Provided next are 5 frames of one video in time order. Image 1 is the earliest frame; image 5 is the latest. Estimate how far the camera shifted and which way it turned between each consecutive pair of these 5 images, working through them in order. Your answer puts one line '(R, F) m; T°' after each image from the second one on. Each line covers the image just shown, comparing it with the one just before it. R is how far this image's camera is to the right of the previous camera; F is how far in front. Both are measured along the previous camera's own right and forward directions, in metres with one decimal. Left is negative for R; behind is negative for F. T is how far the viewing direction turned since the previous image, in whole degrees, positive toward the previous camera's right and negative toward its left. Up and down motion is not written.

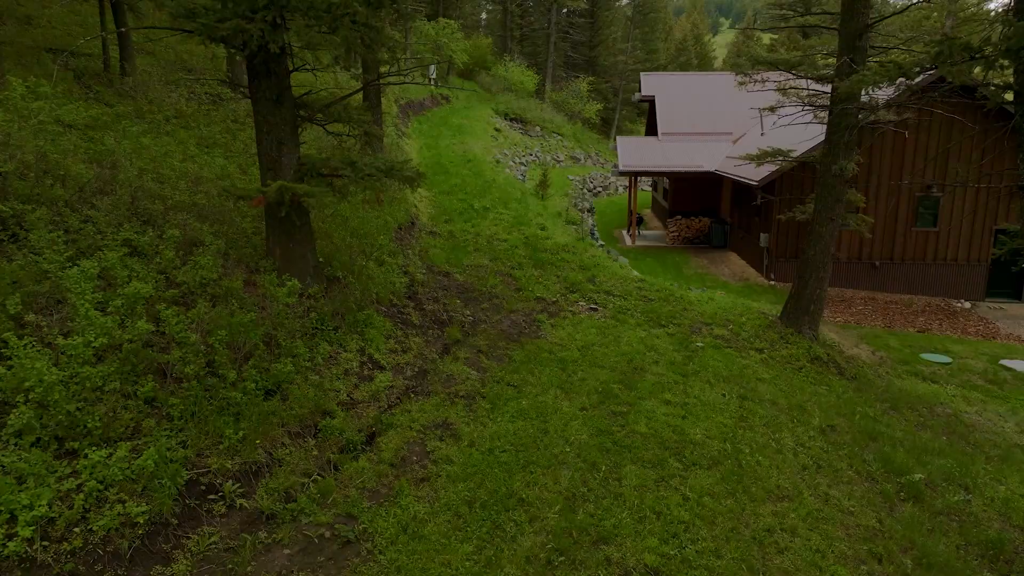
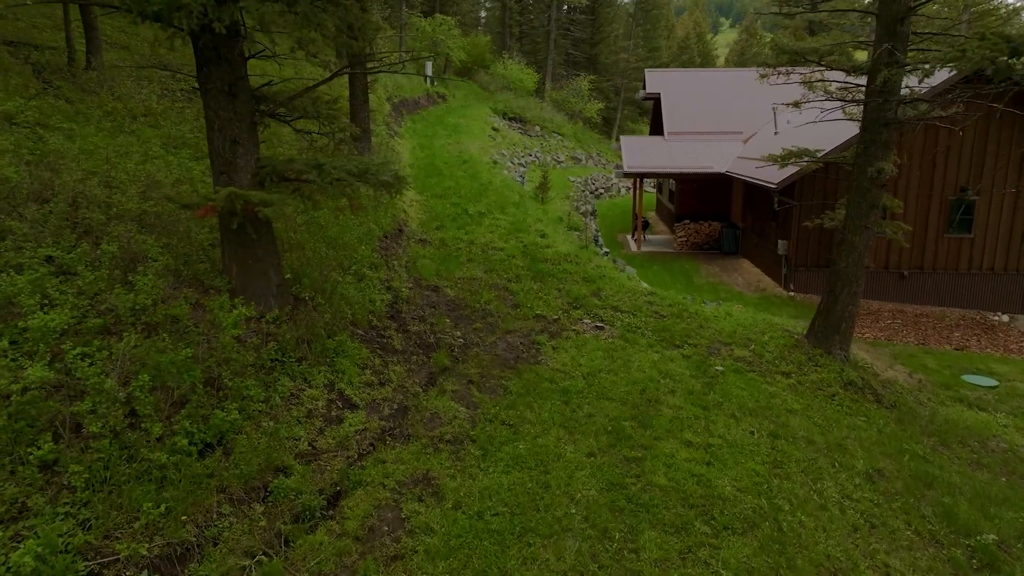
(+0.1, +1.1) m; 0°
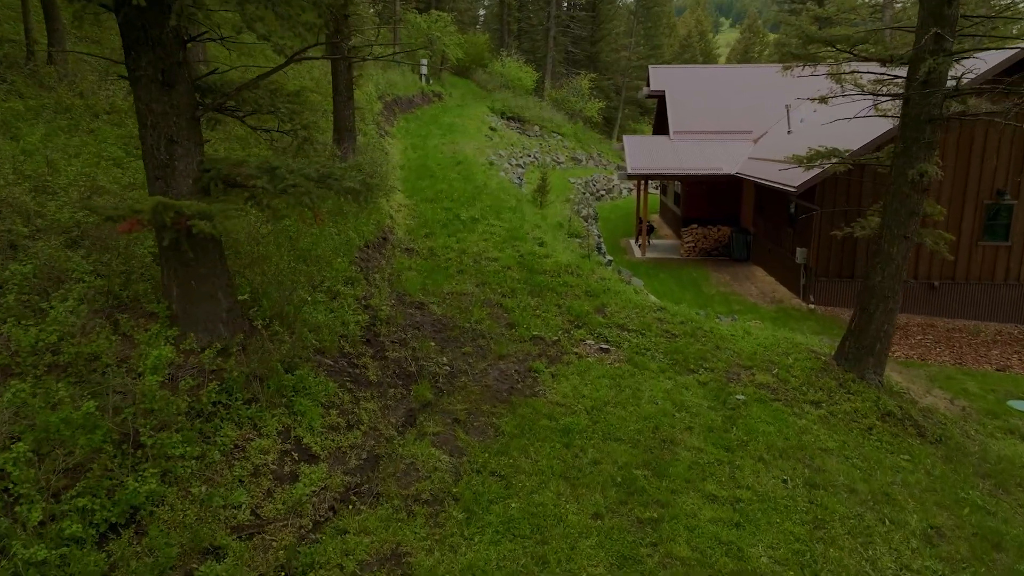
(+0.1, +1.0) m; 0°
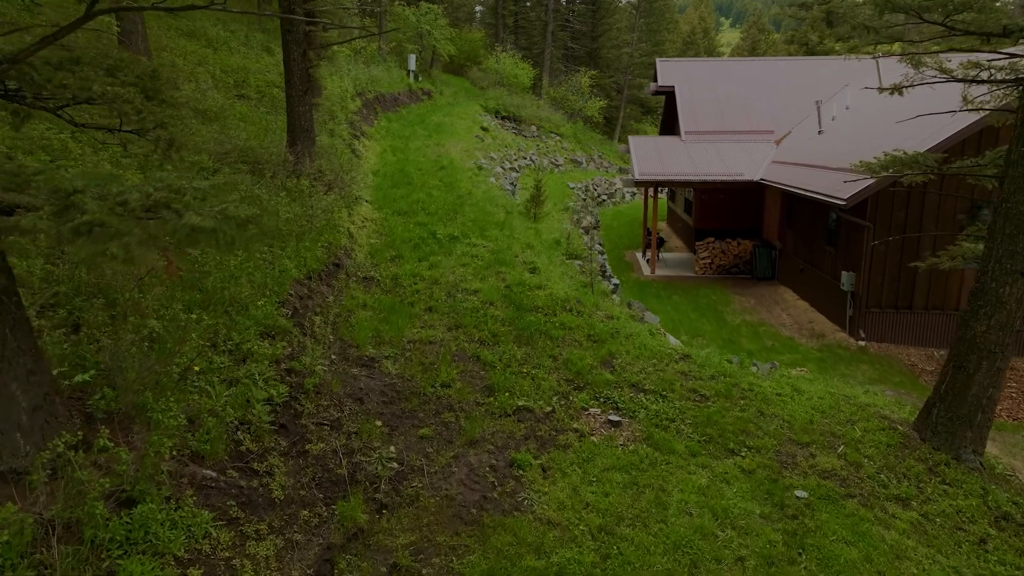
(+0.2, +2.1) m; 0°
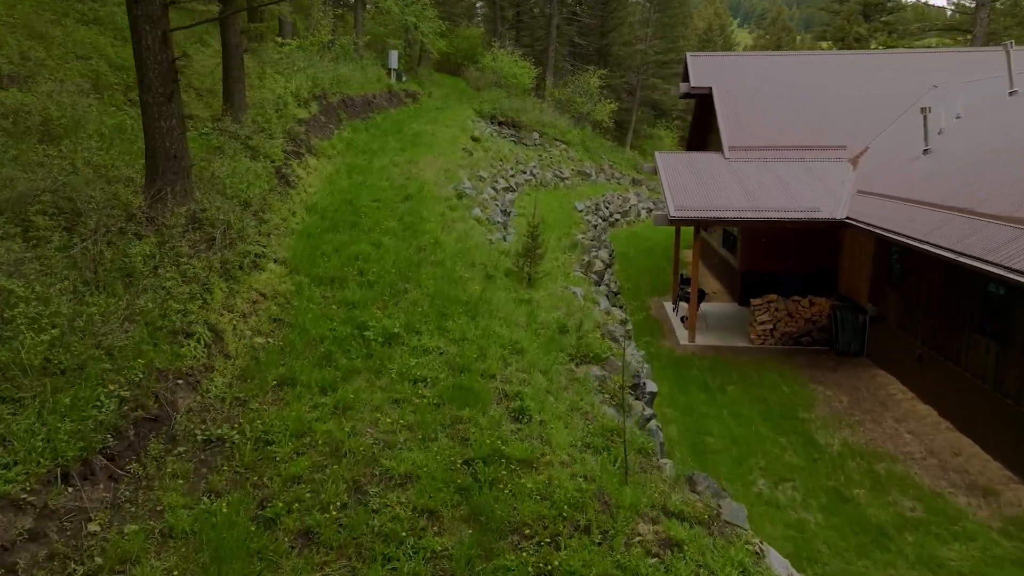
(+0.3, +4.0) m; 0°
